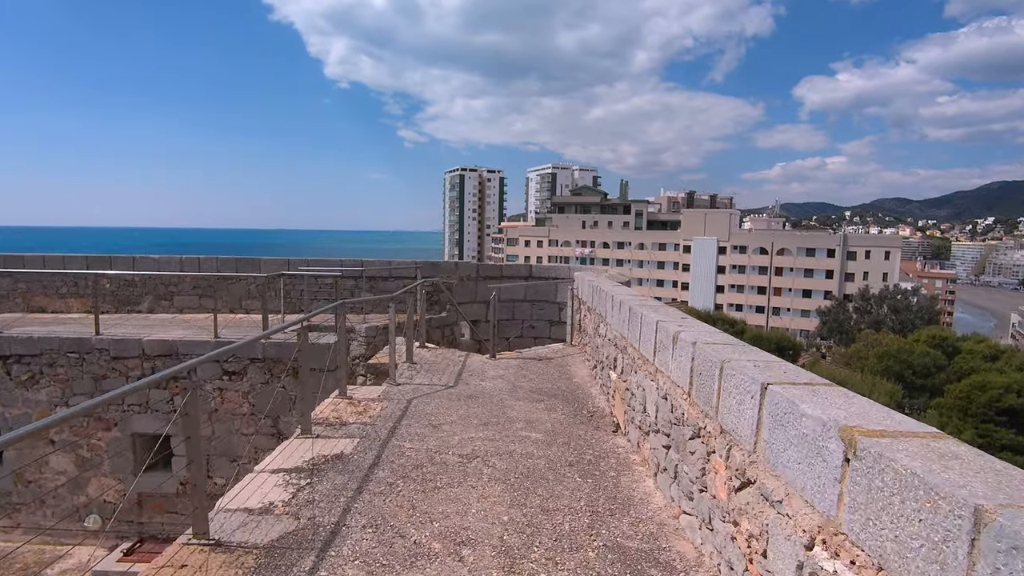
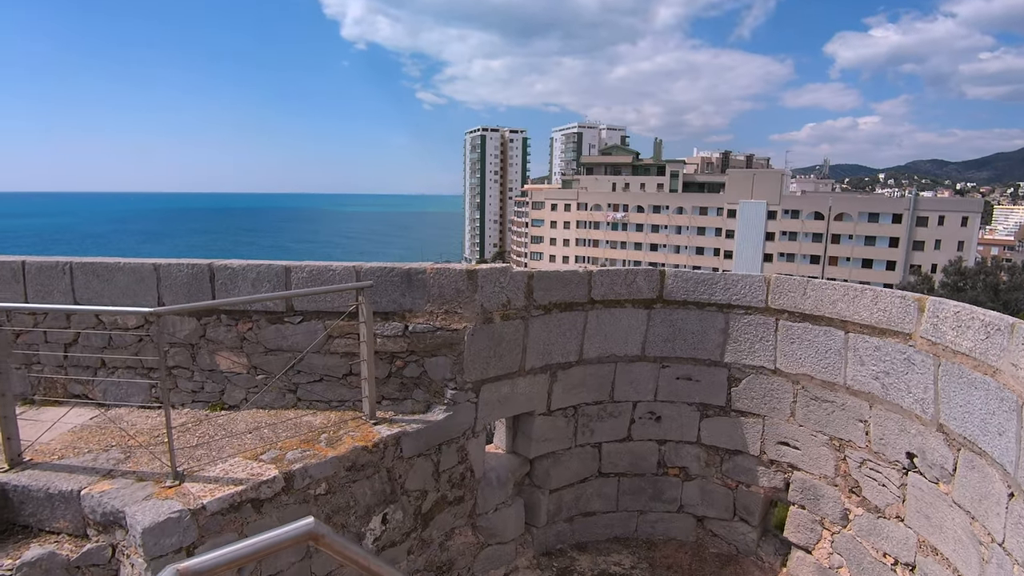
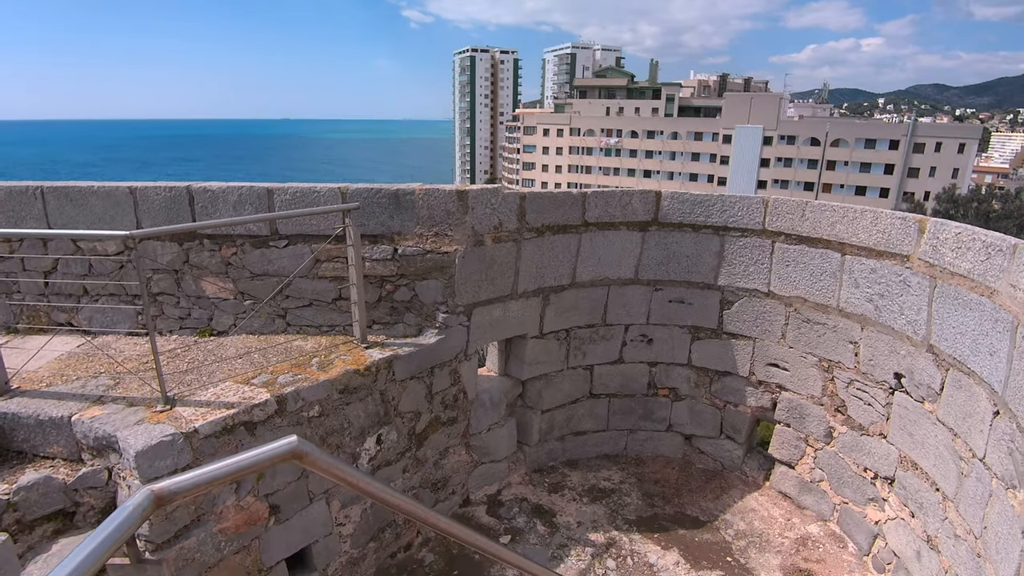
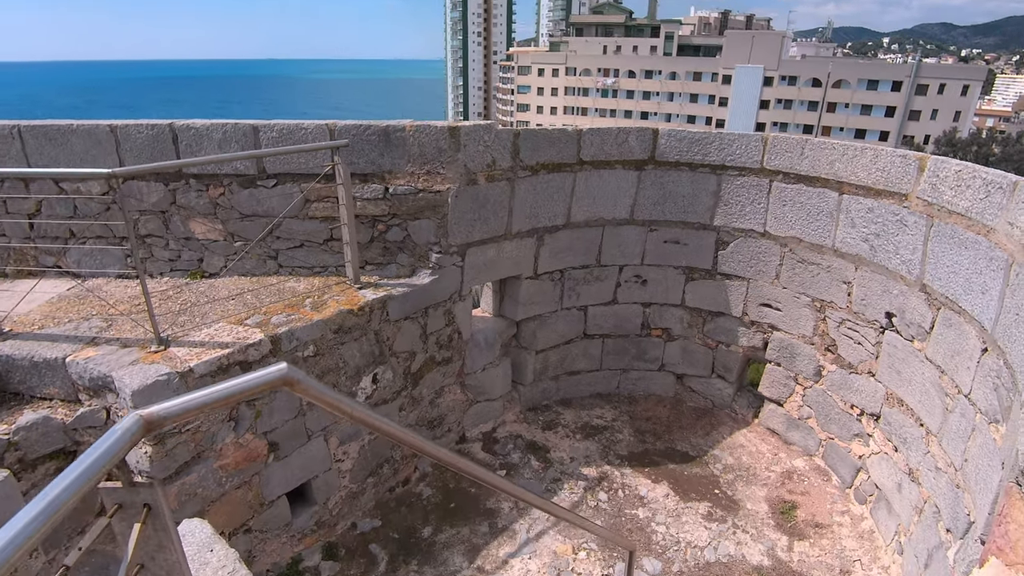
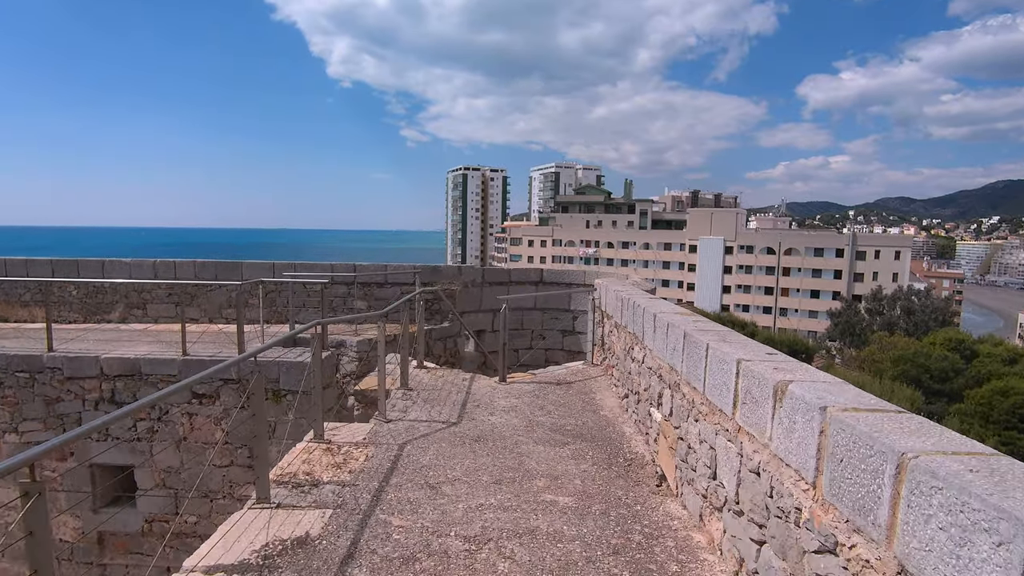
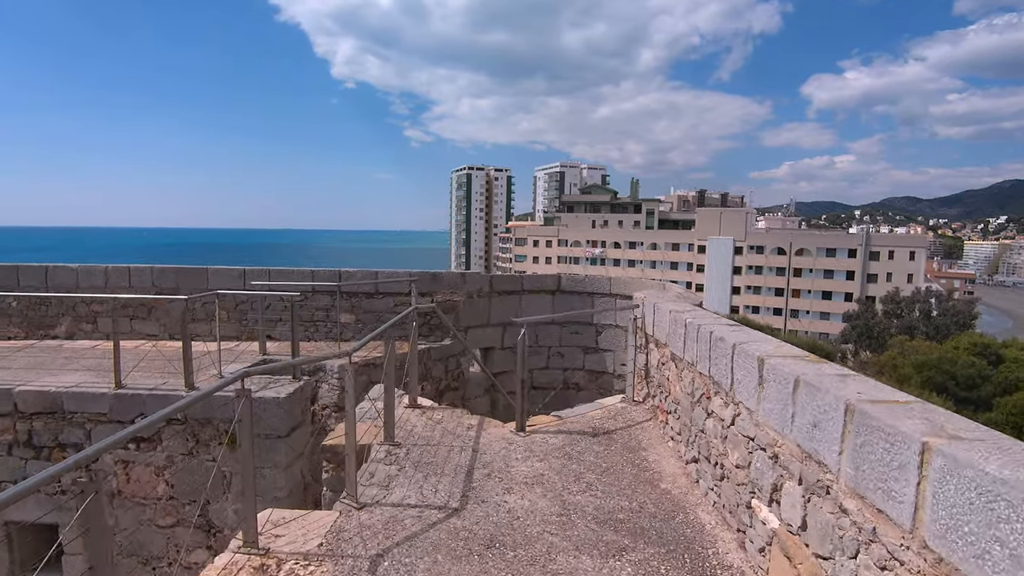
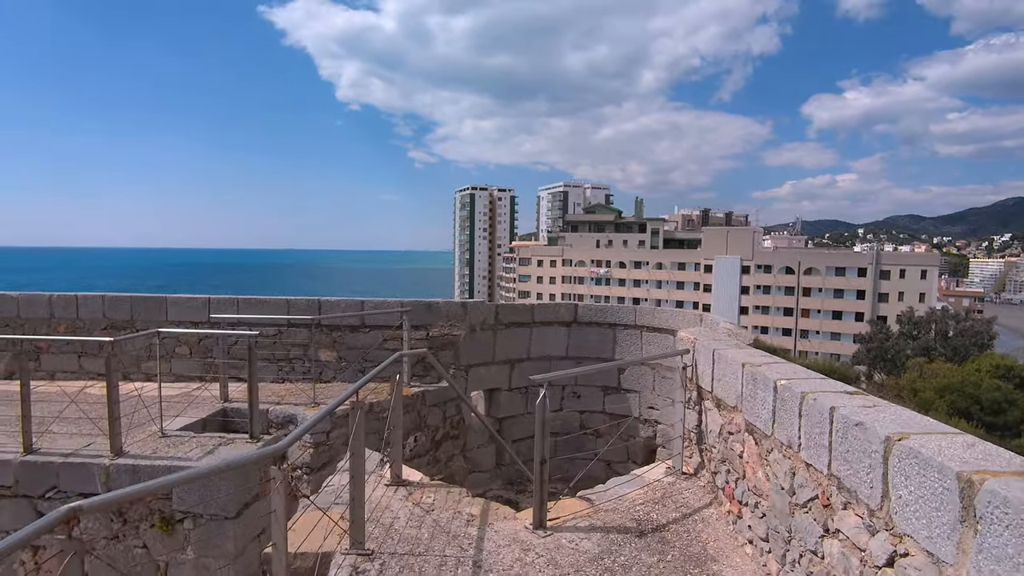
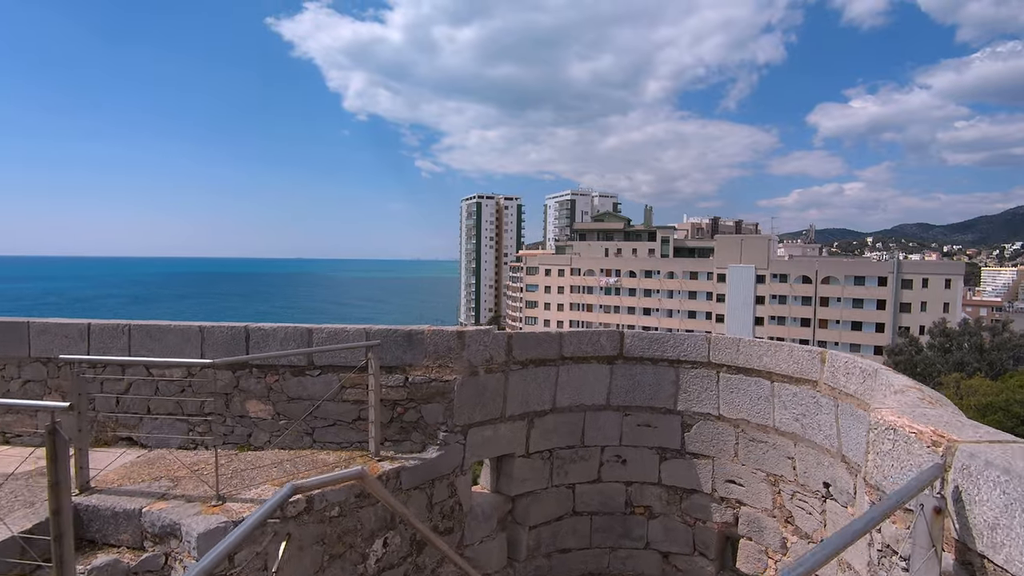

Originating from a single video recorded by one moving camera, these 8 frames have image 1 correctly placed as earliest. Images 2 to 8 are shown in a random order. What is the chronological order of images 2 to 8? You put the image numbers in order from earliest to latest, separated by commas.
5, 6, 7, 8, 2, 3, 4
